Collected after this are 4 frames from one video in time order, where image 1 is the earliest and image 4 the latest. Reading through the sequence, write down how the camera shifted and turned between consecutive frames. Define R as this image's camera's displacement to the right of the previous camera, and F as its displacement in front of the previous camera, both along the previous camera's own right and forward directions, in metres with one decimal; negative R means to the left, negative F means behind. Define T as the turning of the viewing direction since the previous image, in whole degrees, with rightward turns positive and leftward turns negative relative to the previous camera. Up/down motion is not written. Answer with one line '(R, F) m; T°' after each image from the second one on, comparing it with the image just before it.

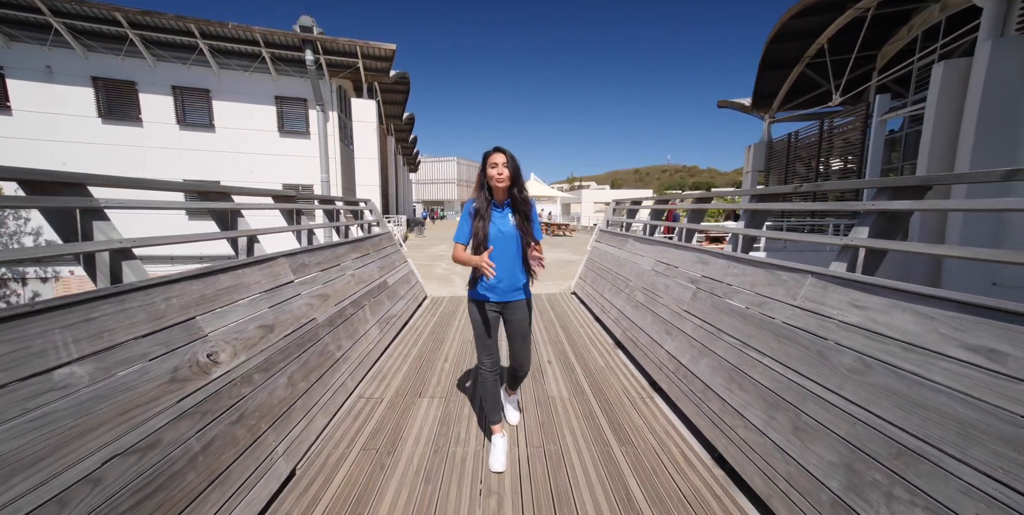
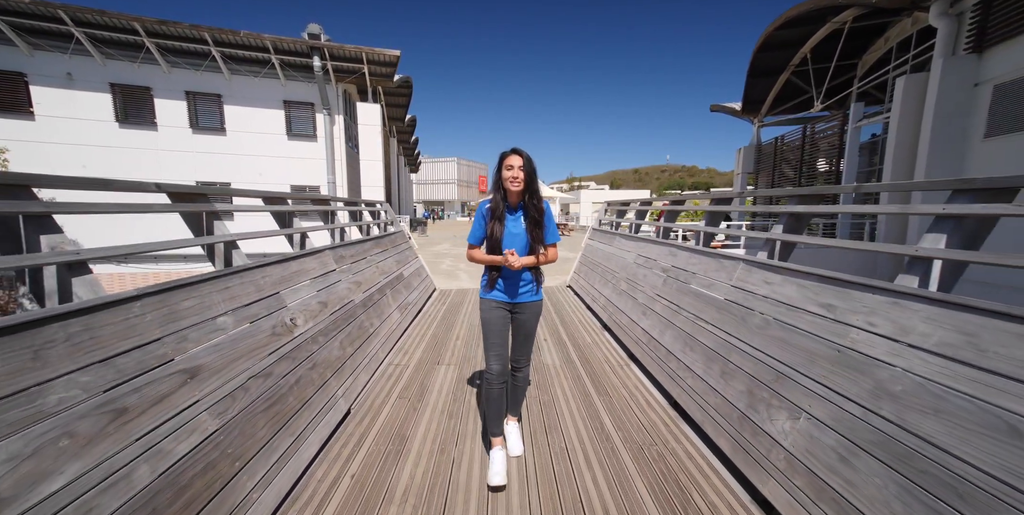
(0.0, -0.6) m; 0°
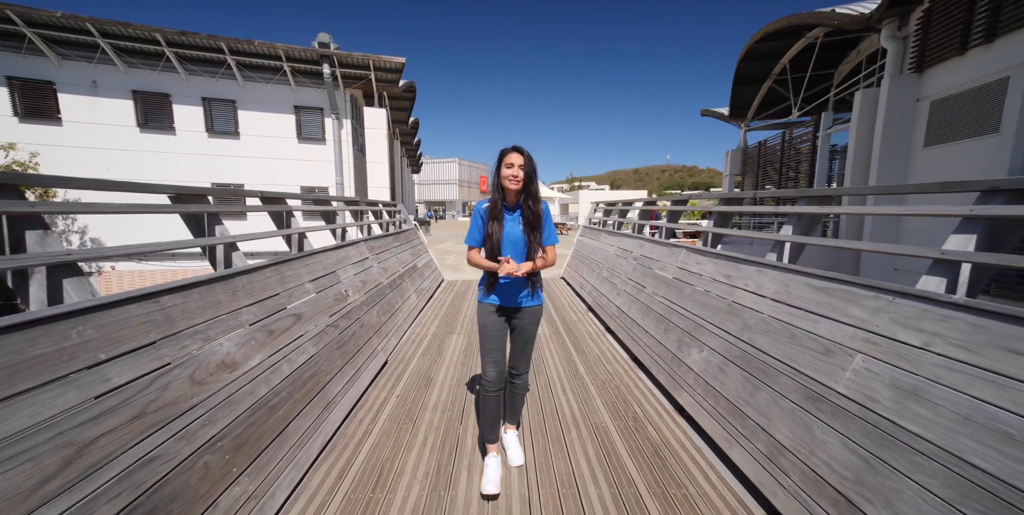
(0.0, -0.8) m; 0°
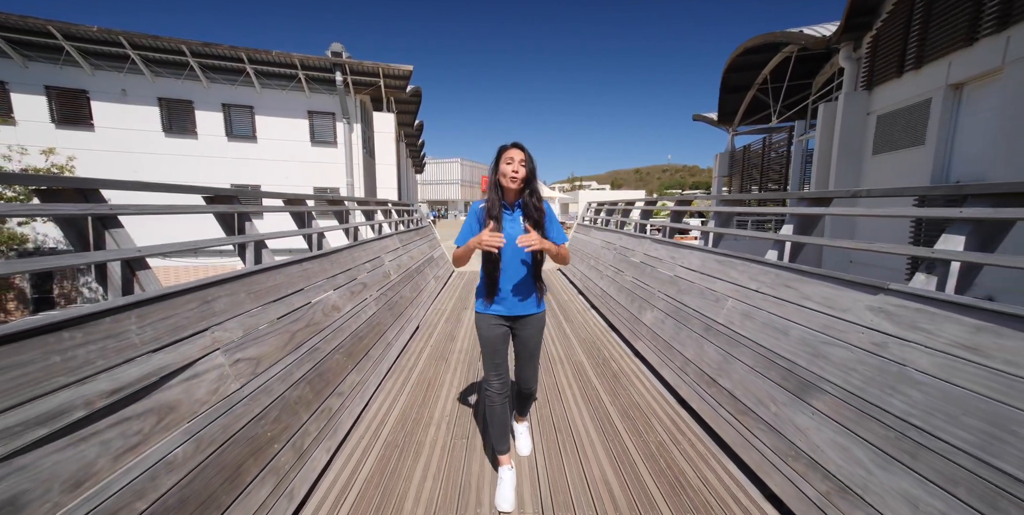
(0.0, -1.0) m; 0°
